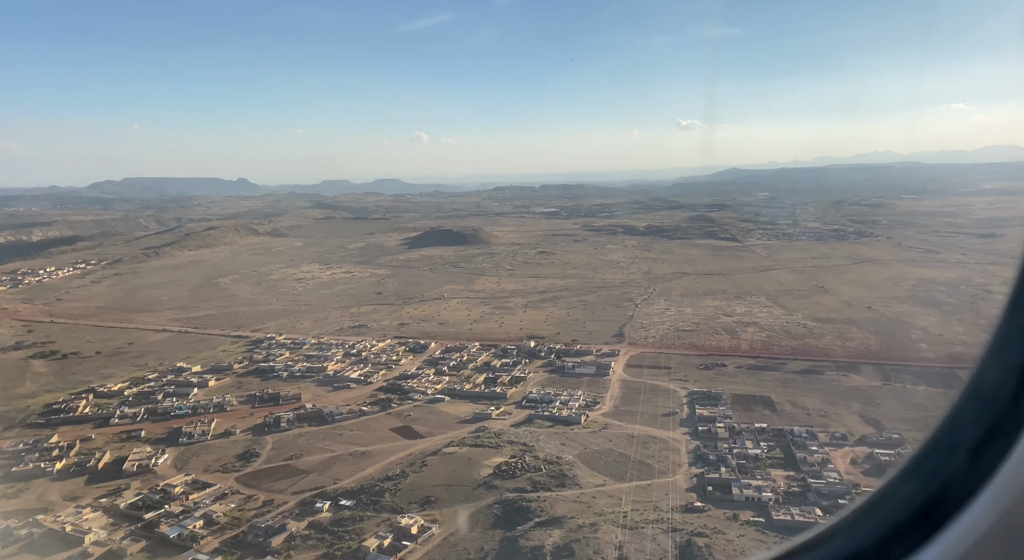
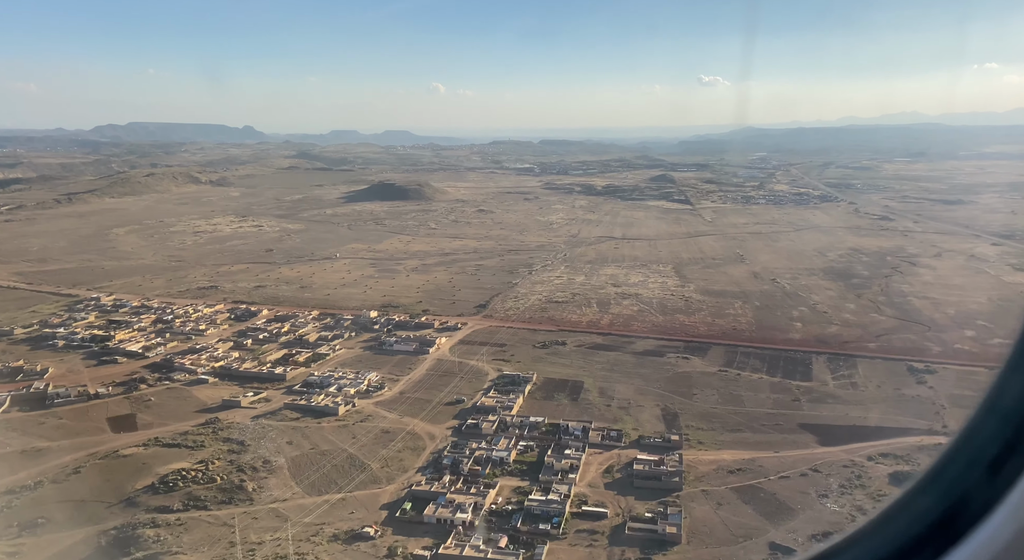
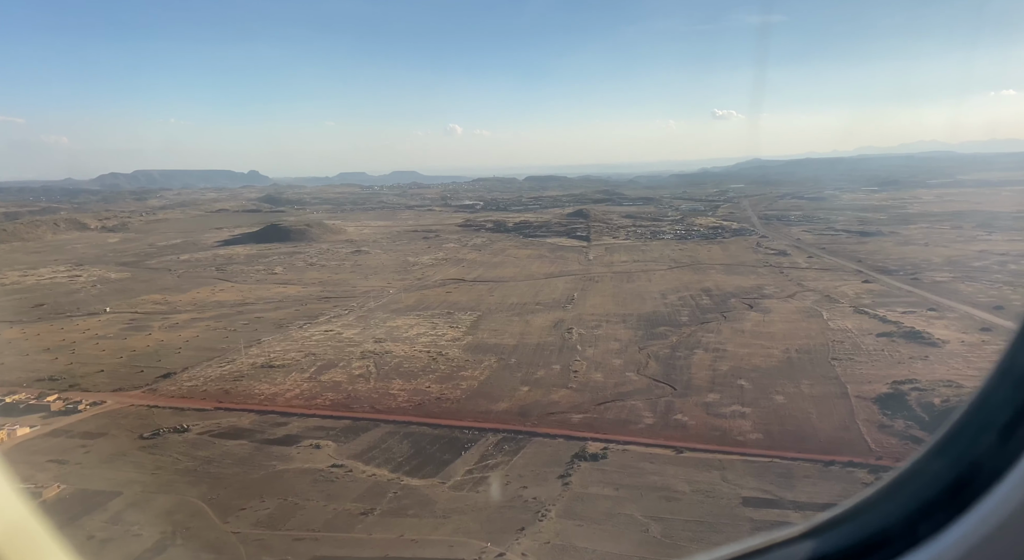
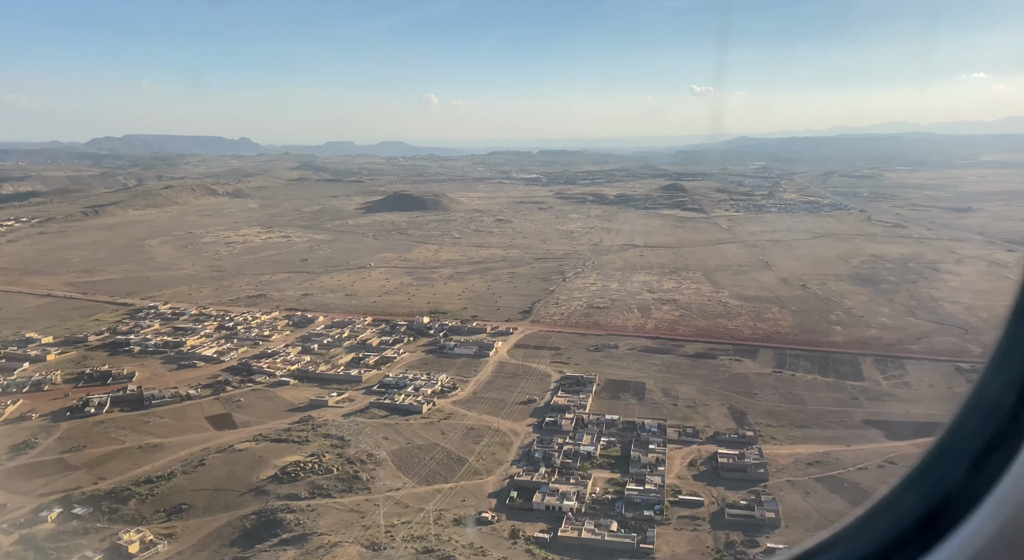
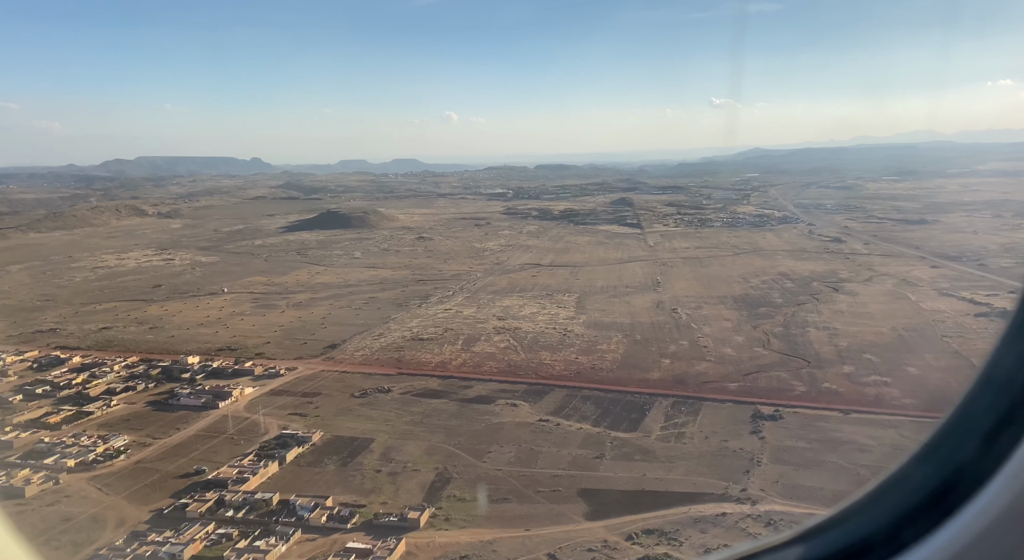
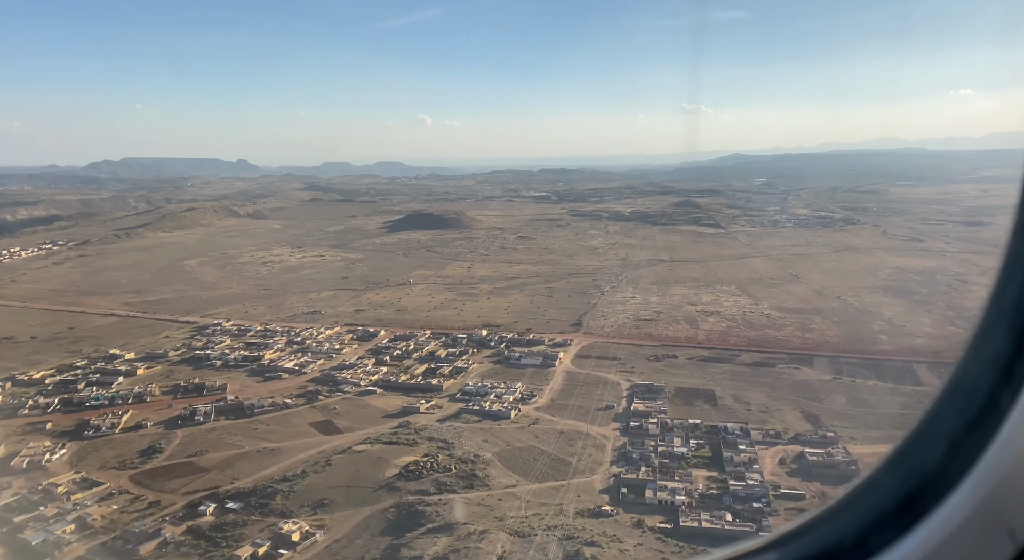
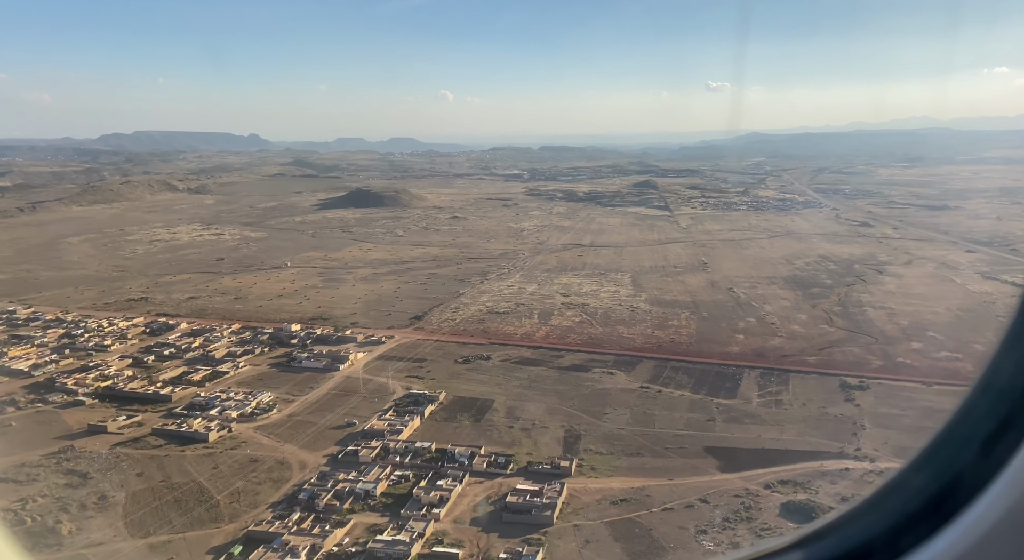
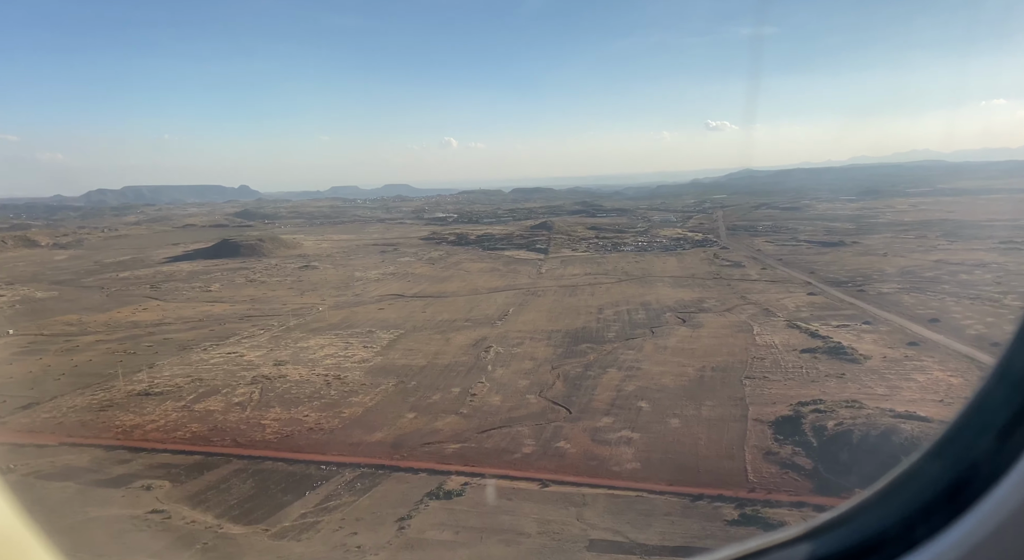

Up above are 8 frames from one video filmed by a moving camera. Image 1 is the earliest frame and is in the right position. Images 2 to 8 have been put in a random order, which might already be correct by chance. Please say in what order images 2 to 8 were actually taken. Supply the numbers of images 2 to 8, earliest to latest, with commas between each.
6, 4, 2, 7, 5, 3, 8
